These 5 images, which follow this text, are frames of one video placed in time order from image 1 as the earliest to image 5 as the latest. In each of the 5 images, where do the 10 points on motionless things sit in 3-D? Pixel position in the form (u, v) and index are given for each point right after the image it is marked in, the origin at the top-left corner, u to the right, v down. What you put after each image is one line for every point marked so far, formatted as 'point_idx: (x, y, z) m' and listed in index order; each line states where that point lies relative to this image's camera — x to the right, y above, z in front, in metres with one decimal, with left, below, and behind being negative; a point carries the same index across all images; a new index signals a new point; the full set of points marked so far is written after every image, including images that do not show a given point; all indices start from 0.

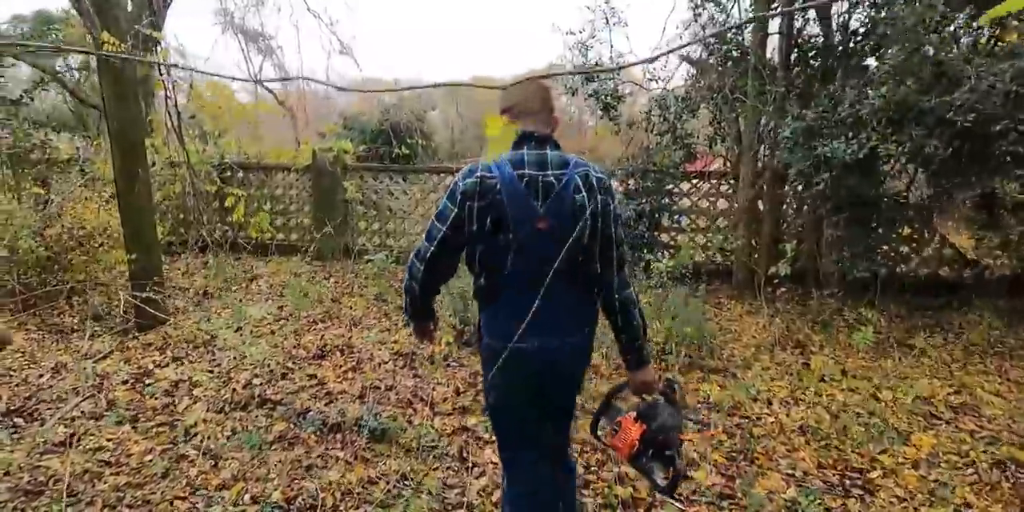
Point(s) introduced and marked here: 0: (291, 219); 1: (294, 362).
0: (-2.8, +0.5, +6.9) m
1: (-1.5, -0.7, +3.7) m
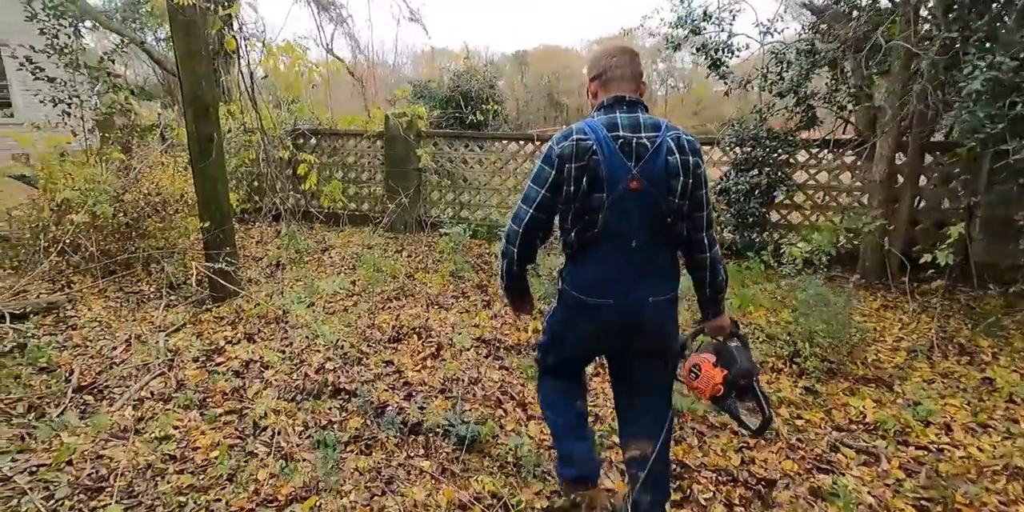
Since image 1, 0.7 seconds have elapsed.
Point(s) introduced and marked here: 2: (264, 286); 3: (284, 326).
0: (-1.8, +0.8, +6.6) m
1: (-0.9, -0.6, +3.3) m
2: (-2.0, -0.2, +4.4) m
3: (-1.5, -0.5, +3.6) m
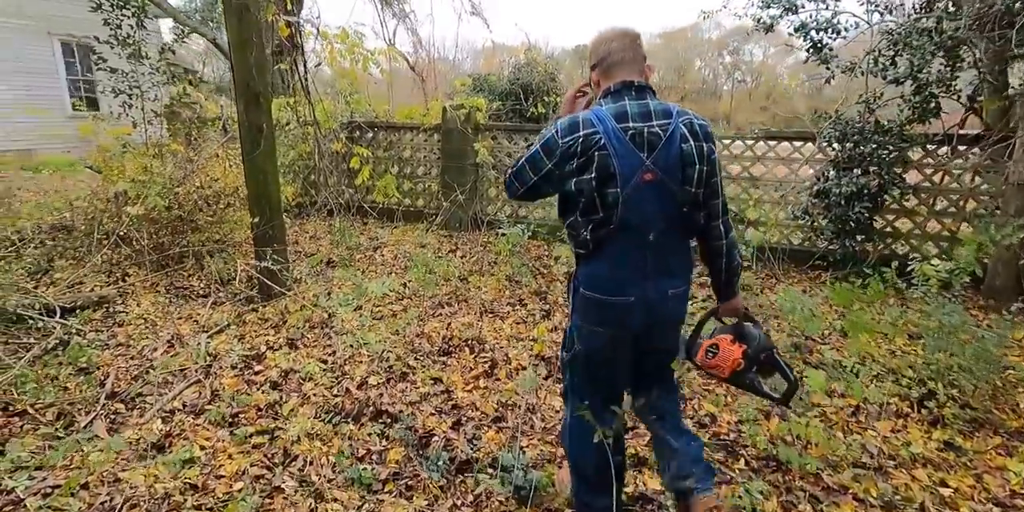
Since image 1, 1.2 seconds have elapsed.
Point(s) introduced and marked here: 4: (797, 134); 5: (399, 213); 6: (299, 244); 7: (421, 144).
0: (-1.1, +0.9, +6.4) m
1: (-0.5, -0.6, +3.0) m
2: (-1.6, -0.2, +4.2) m
3: (-1.1, -0.5, +3.3) m
4: (+2.4, +1.0, +4.6) m
5: (-1.3, +0.5, +6.4) m
6: (-2.2, +0.1, +5.5) m
7: (-1.1, +1.3, +6.2) m
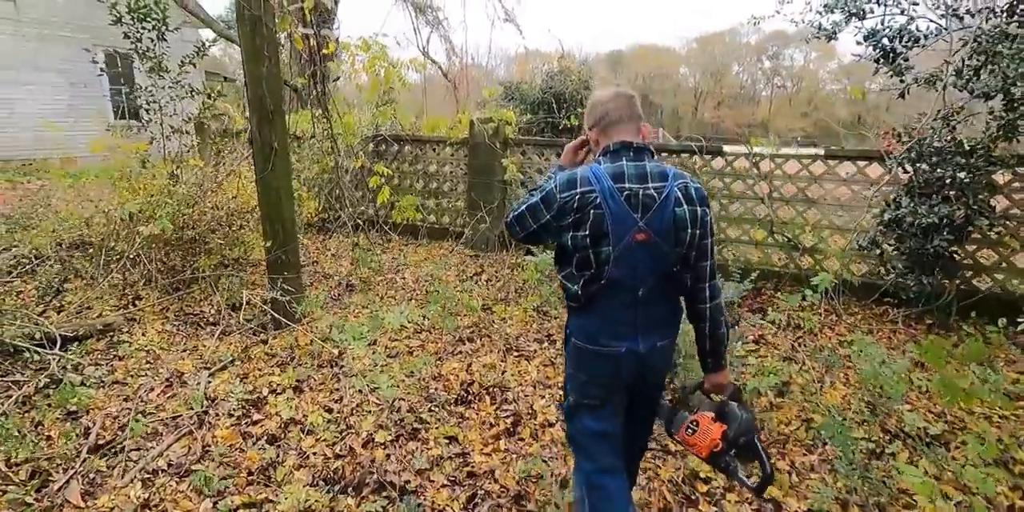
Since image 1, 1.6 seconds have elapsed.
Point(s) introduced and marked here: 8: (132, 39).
0: (-0.8, +0.6, +6.1) m
1: (-0.4, -0.8, +2.7) m
2: (-1.4, -0.4, +3.9) m
3: (-1.0, -0.7, +3.1) m
4: (+2.7, +0.8, +4.1) m
5: (-1.0, +0.3, +6.1) m
6: (-1.9, -0.1, +5.3) m
7: (-0.7, +1.1, +5.9) m
8: (-3.3, +1.9, +4.7) m
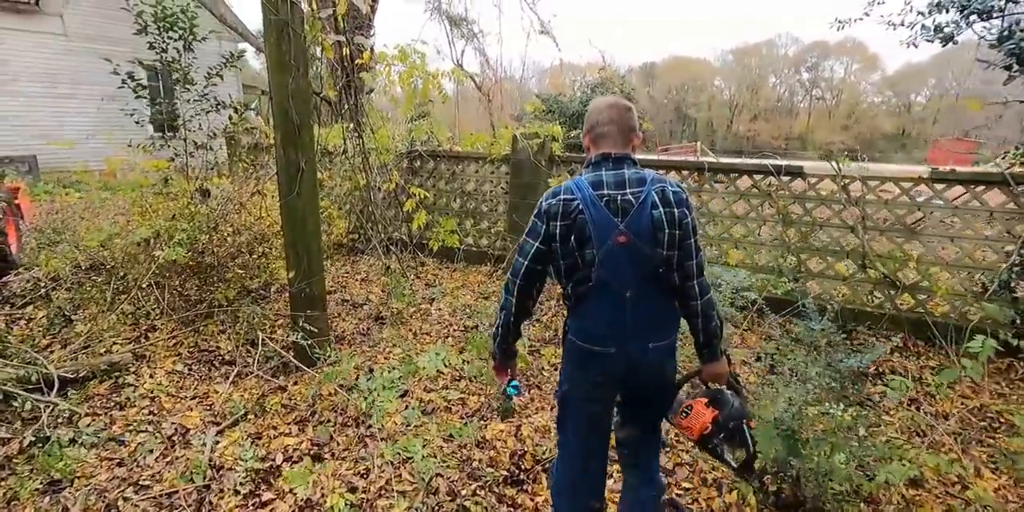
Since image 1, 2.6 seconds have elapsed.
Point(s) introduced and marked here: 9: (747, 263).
0: (-0.3, +0.4, +5.6) m
1: (-0.1, -1.0, +2.2) m
2: (-1.0, -0.6, +3.5) m
3: (-0.7, -0.9, +2.6) m
4: (+3.0, +0.5, +3.5) m
5: (-0.5, 0.0, +5.7) m
6: (-1.5, -0.3, +4.9) m
7: (-0.3, +0.8, +5.5) m
8: (-2.9, +1.7, +4.4) m
9: (+1.9, -0.1, +4.3) m
